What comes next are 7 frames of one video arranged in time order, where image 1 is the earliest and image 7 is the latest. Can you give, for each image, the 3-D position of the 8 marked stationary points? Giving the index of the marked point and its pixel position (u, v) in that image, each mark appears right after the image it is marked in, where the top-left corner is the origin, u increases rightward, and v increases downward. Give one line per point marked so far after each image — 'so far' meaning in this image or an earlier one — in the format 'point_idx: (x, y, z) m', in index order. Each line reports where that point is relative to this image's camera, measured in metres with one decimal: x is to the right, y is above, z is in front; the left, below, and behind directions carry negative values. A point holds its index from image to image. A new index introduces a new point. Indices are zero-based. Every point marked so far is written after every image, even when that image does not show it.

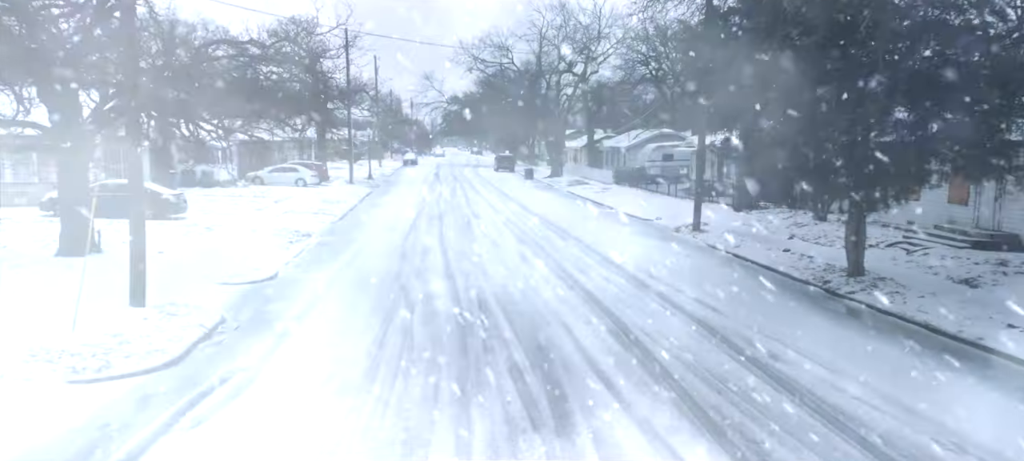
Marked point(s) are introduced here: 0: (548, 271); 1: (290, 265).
0: (+0.8, -0.8, +13.3) m
1: (-4.7, -0.8, +14.2) m
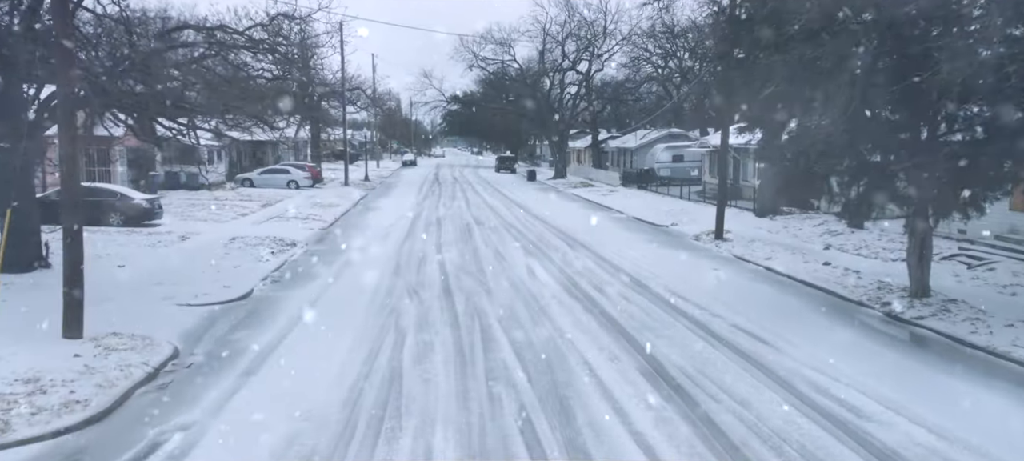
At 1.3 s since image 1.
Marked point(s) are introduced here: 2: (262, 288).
0: (+0.9, -1.0, +11.7) m
1: (-4.6, -1.0, +12.6) m
2: (-4.5, -1.1, +12.0) m
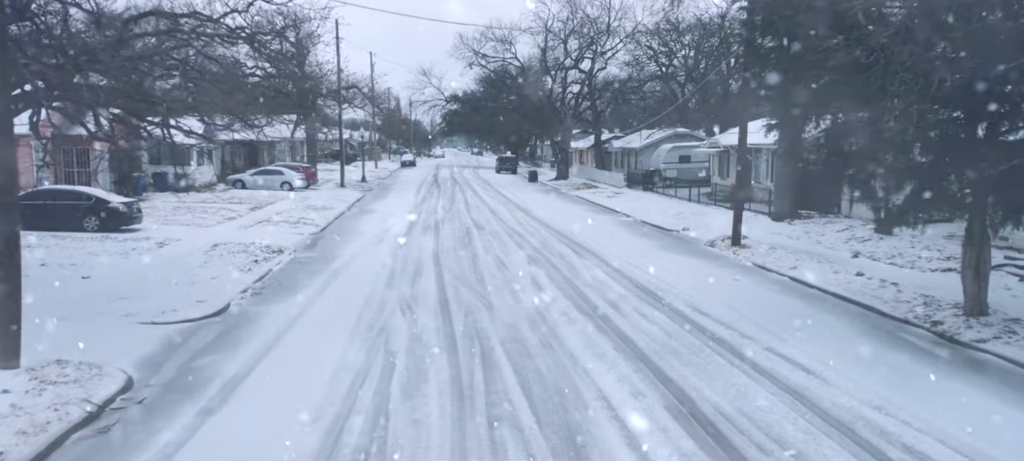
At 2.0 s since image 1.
0: (+0.9, -1.2, +10.6) m
1: (-4.5, -1.1, +11.5) m
2: (-4.5, -1.2, +10.9) m
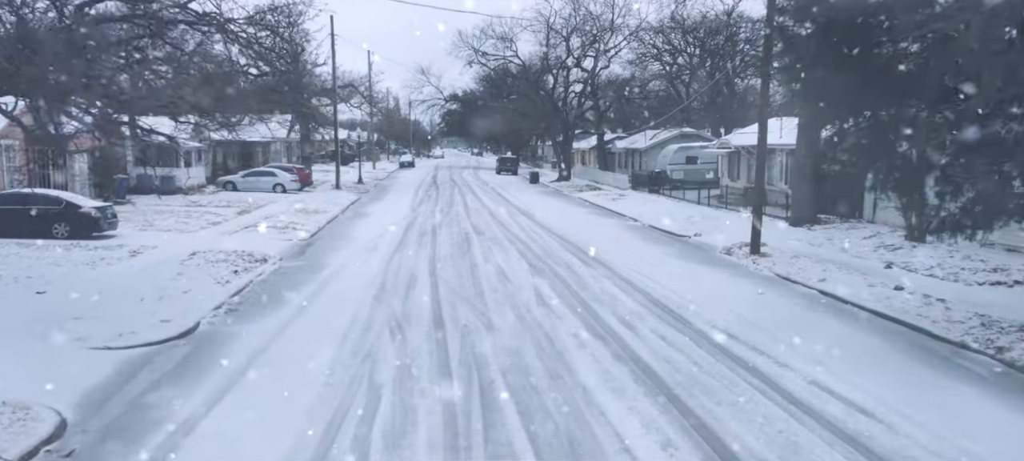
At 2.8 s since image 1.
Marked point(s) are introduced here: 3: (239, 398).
0: (+1.0, -1.3, +9.5) m
1: (-4.5, -1.3, +10.3) m
2: (-4.4, -1.3, +9.8) m
3: (-2.8, -1.7, +7.0) m
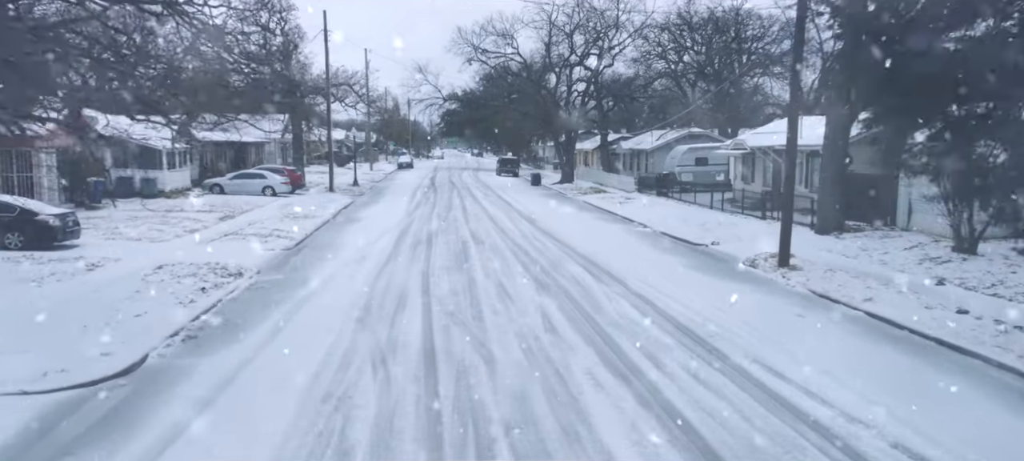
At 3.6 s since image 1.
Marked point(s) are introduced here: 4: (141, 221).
0: (+1.0, -1.5, +8.0) m
1: (-4.4, -1.5, +8.9) m
2: (-4.4, -1.5, +8.3) m
3: (-2.8, -1.9, +5.5) m
4: (-10.1, +0.3, +18.2) m
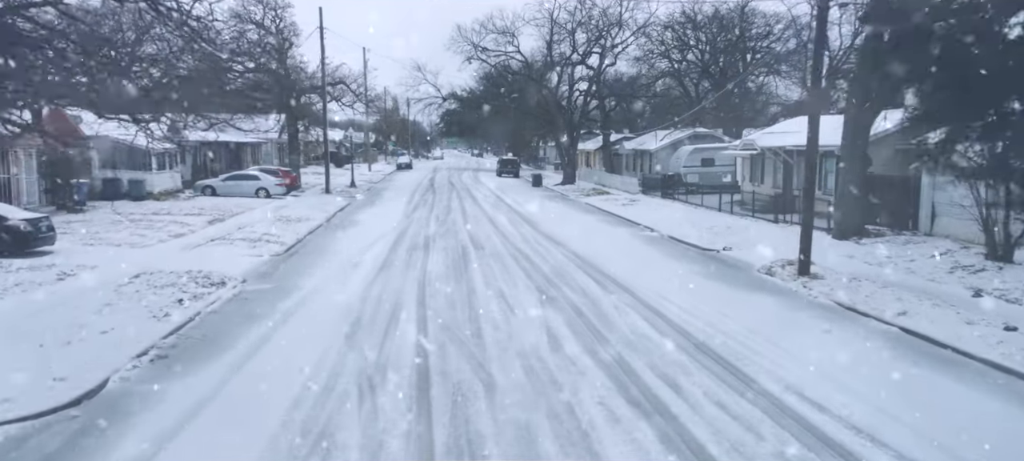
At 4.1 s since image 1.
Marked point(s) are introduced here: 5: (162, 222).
0: (+1.0, -1.6, +7.2) m
1: (-4.4, -1.6, +8.1) m
2: (-4.3, -1.6, +7.5) m
3: (-2.7, -2.0, +4.7) m
4: (-10.1, +0.2, +17.4) m
5: (-9.6, +0.2, +18.4) m
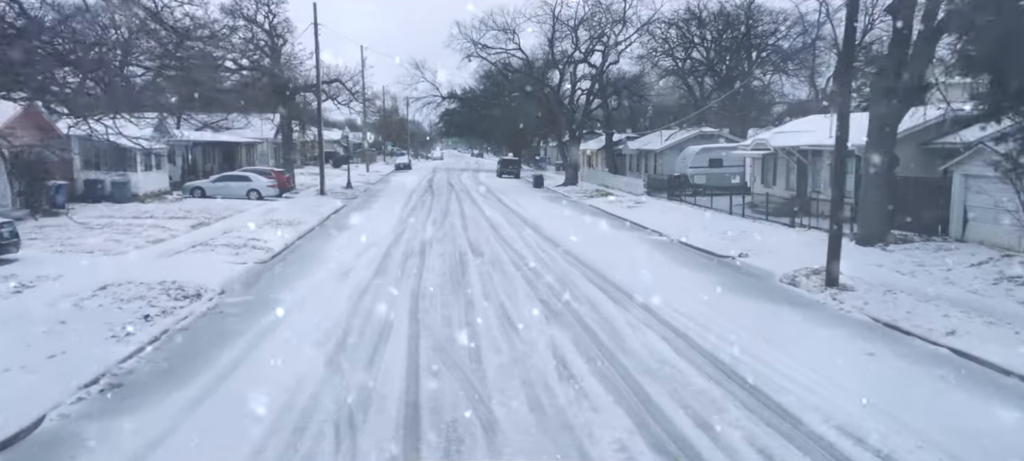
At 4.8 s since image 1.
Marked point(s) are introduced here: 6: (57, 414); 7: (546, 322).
0: (+1.1, -1.7, +6.1) m
1: (-4.4, -1.7, +7.0) m
2: (-4.3, -1.8, +6.5) m
3: (-2.7, -2.1, +3.6) m
4: (-10.0, 0.0, +16.4) m
5: (-9.6, +0.1, +17.4) m
6: (-4.3, -1.7, +6.5) m
7: (+0.5, -1.3, +9.5) m
